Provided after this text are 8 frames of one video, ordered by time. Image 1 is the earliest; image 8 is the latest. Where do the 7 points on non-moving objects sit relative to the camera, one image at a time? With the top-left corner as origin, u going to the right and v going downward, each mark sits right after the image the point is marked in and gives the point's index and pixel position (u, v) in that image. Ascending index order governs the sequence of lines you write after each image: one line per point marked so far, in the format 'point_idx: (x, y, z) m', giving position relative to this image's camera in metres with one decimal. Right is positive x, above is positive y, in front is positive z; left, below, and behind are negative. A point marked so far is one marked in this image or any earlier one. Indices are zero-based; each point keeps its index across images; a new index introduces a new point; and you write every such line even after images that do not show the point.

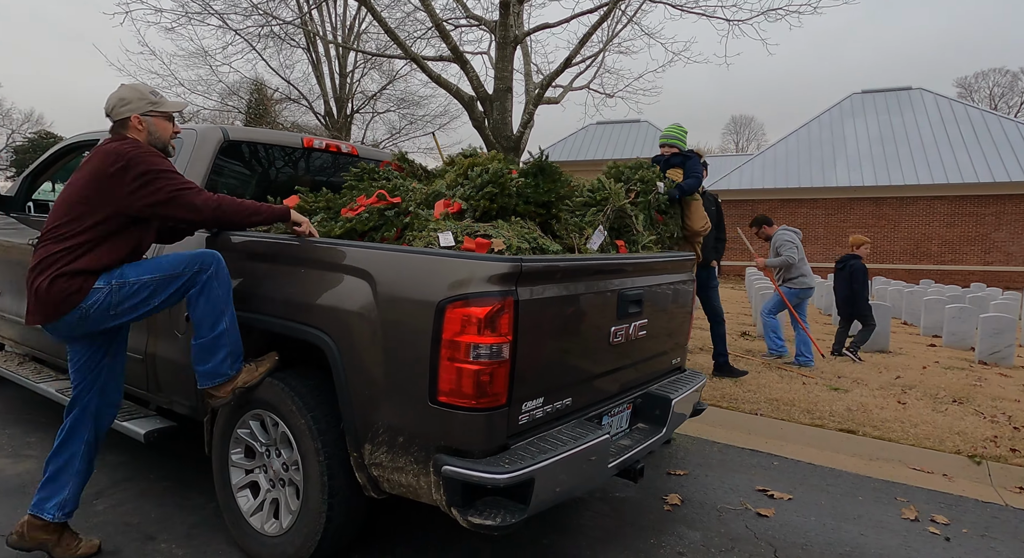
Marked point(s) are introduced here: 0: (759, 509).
0: (+1.4, -1.3, +3.3) m
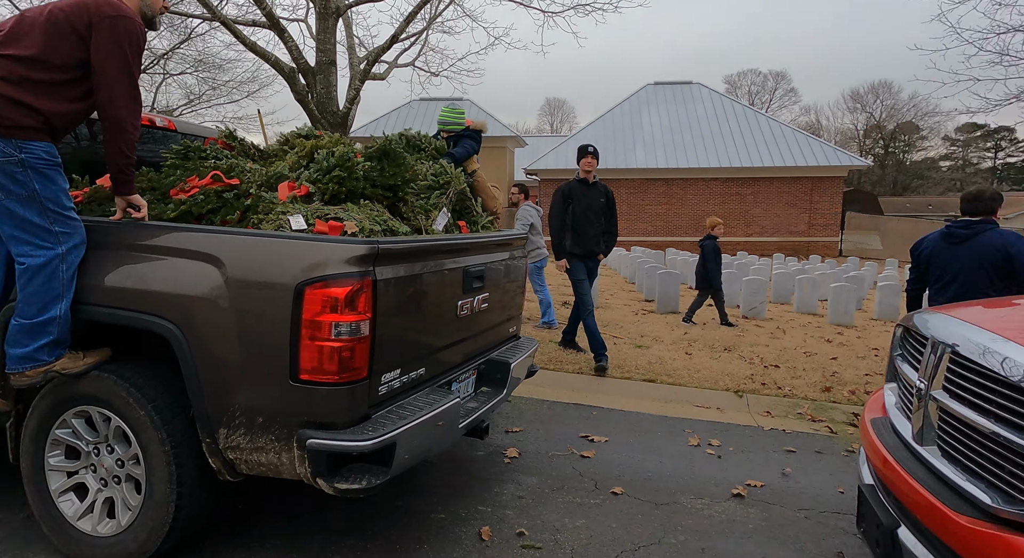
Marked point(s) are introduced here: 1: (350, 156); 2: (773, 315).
0: (+0.5, -1.1, +3.9) m
1: (-0.8, +0.6, +3.0) m
2: (+4.1, -0.6, +9.4) m
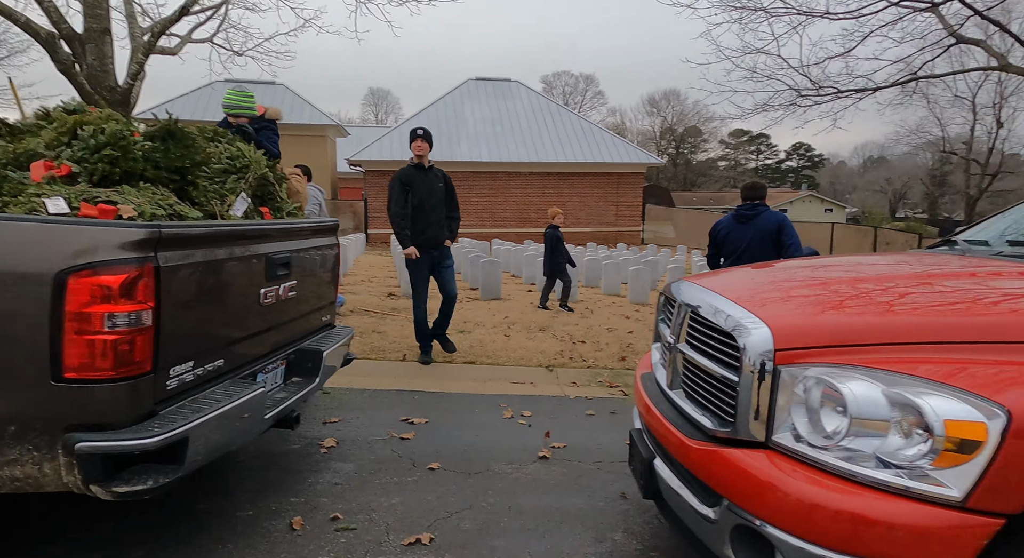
0: (-0.7, -1.0, +4.0) m
1: (-1.7, +0.7, +2.7) m
2: (+1.2, -0.3, +10.3) m
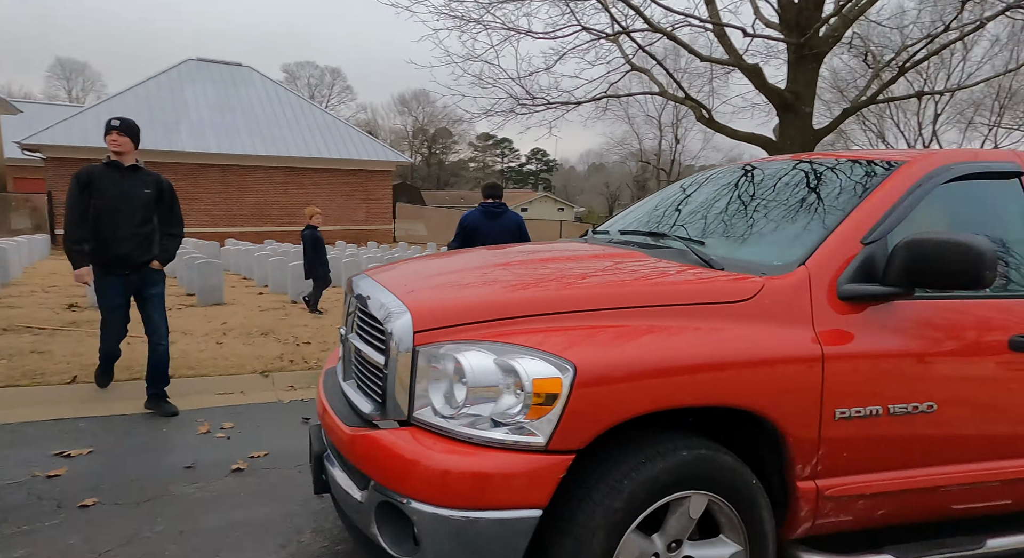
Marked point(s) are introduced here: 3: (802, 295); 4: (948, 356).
0: (-2.5, -1.1, +3.3) m
1: (-3.0, +0.6, +1.8) m
2: (-3.2, -0.3, +9.9) m
3: (+1.0, -0.1, +2.1) m
4: (+1.5, -0.3, +2.2) m
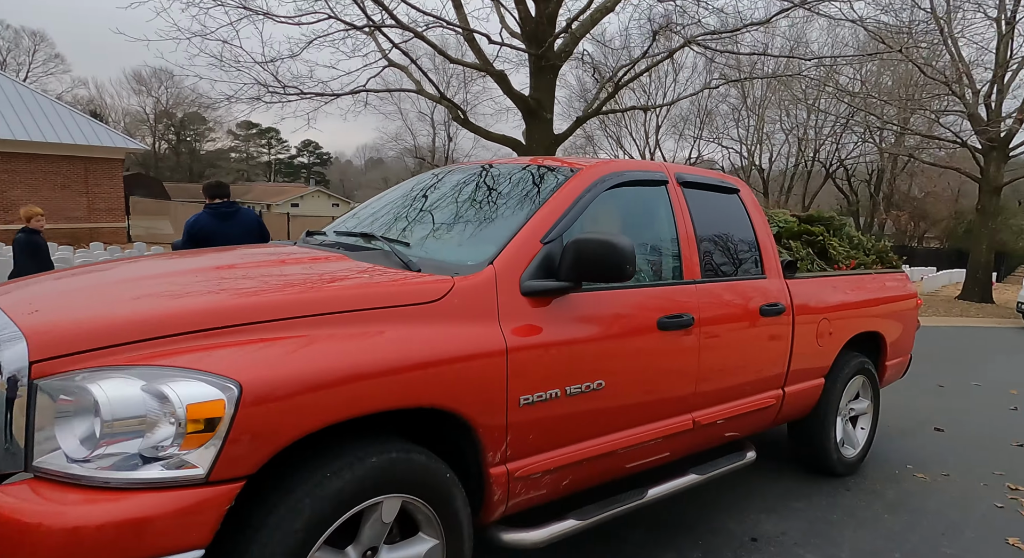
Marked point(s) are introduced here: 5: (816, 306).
0: (-3.7, -1.2, +2.1) m
1: (-3.7, +0.4, +0.4) m
2: (-6.9, -0.5, +7.9) m
3: (-0.1, -0.1, +2.2) m
4: (+0.4, -0.3, +2.5) m
5: (+1.9, -0.2, +3.8) m
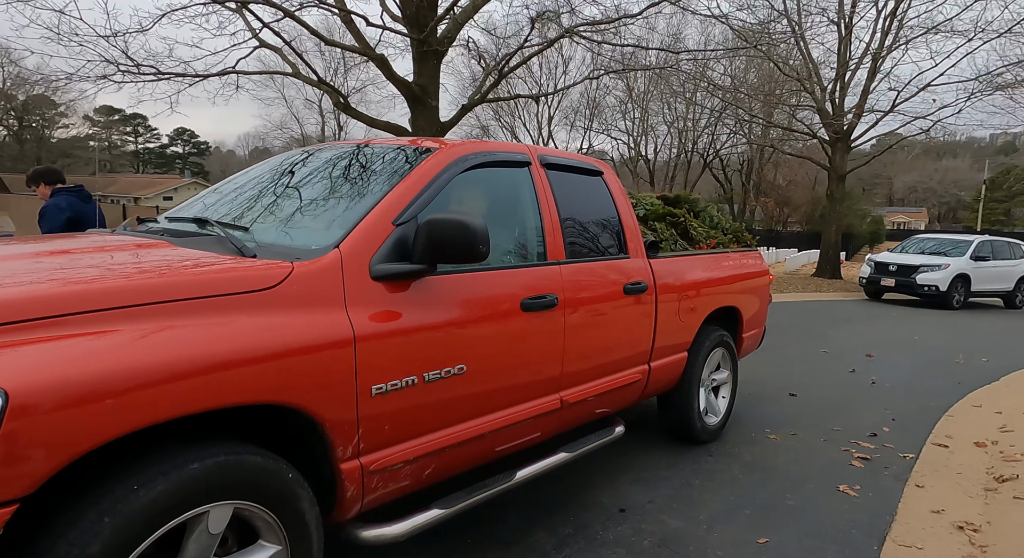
0: (-4.2, -1.3, +1.4) m
1: (-3.9, +0.3, -0.3) m
2: (-8.3, -0.6, +6.5) m
3: (-0.6, 0.0, +2.0) m
4: (-0.2, -0.2, +2.4) m
5: (+1.1, 0.0, +4.0) m
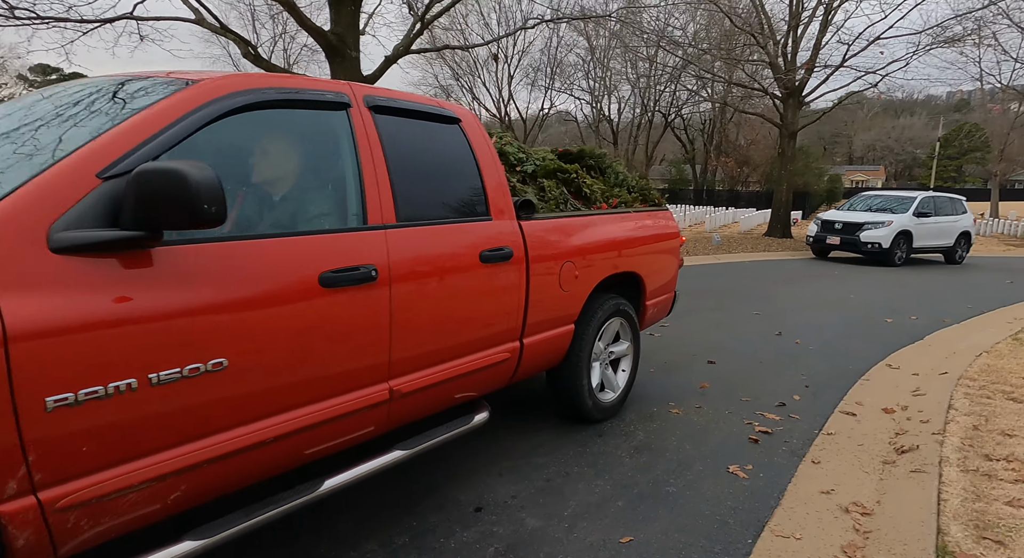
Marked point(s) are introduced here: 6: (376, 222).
0: (-4.8, -1.3, +0.7) m
1: (-4.5, +0.2, -1.0) m
2: (-9.2, -0.4, +5.6) m
3: (-1.3, +0.1, +1.5) m
4: (-0.9, -0.1, +2.0) m
5: (+0.3, +0.2, +3.6) m
6: (-0.6, +0.2, +2.6) m
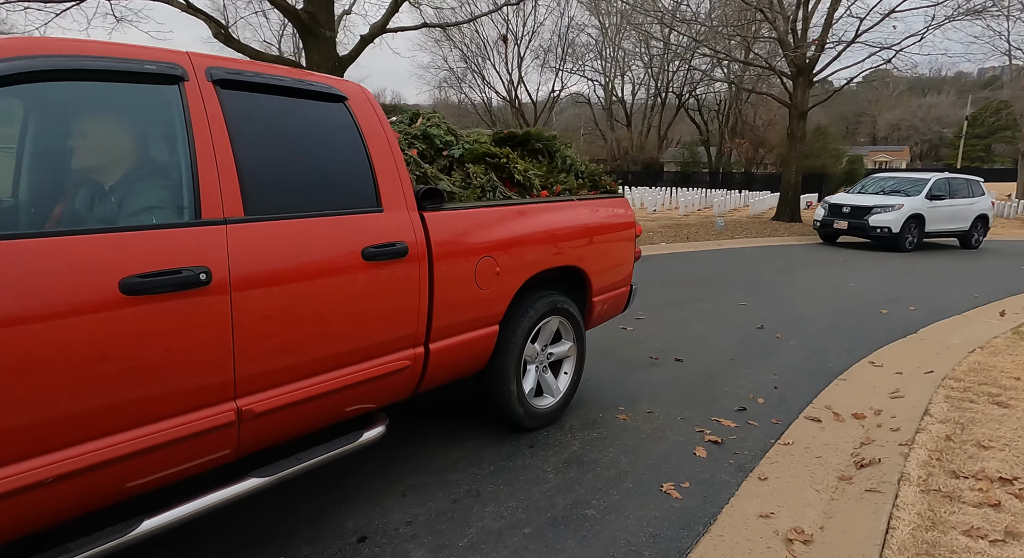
0: (-5.4, -1.4, +0.5) m
1: (-5.1, +0.1, -1.2) m
2: (-9.6, -0.3, +5.5) m
3: (-1.9, 0.0, +1.2) m
4: (-1.4, -0.1, +1.7) m
5: (-0.2, +0.2, +3.2) m
6: (-1.1, +0.2, +2.2) m
